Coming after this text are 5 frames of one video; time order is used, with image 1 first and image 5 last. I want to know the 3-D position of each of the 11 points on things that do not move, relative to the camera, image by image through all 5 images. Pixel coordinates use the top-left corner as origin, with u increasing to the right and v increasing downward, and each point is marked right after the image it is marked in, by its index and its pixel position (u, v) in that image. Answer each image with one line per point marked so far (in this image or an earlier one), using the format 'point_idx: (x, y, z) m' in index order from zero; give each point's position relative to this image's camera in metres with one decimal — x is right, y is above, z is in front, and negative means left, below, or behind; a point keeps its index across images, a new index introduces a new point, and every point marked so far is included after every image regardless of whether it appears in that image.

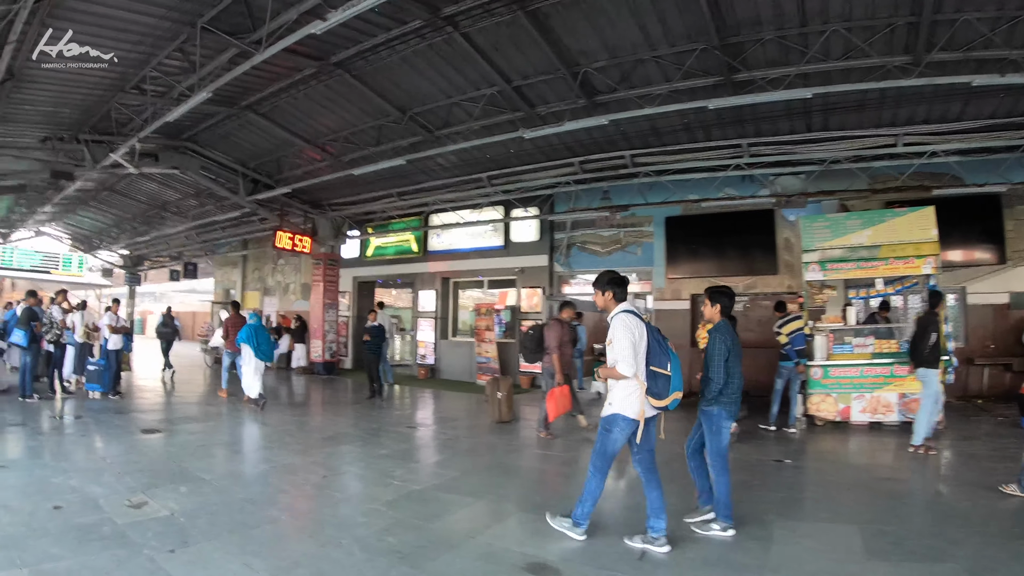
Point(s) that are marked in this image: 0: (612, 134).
0: (+1.8, +2.5, +9.9) m
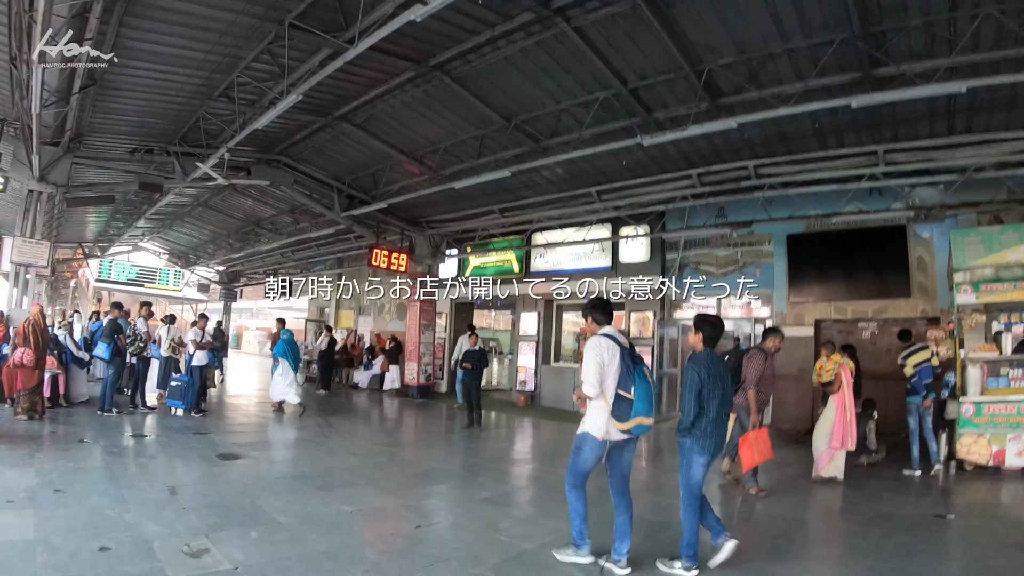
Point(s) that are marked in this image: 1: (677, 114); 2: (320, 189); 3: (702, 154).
0: (+3.3, +2.2, +8.8) m
1: (+2.1, +2.3, +7.7) m
2: (-3.6, +1.9, +10.8) m
3: (+3.0, +2.1, +9.2) m
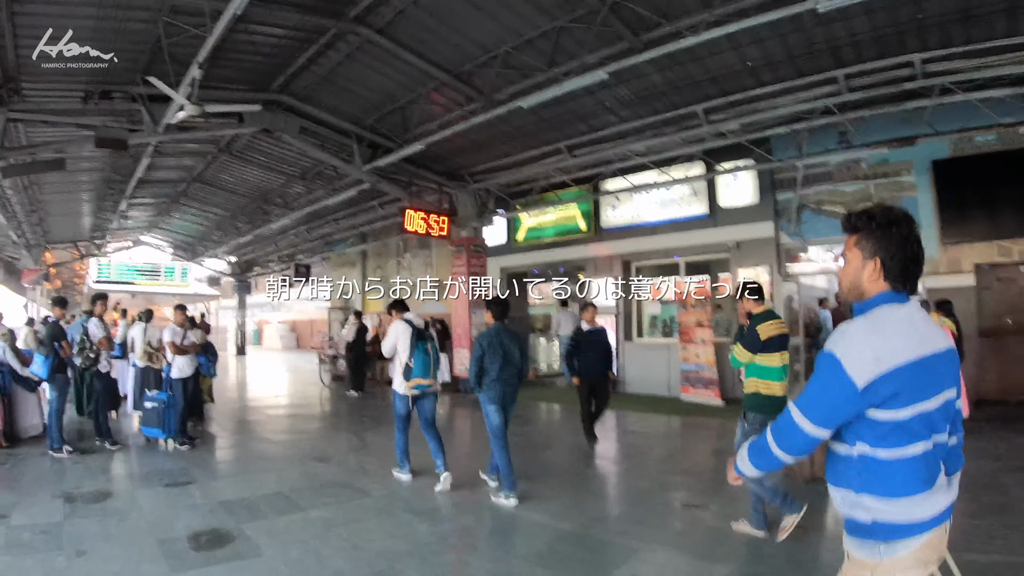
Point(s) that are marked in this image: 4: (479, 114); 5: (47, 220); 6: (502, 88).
0: (+4.1, +2.9, +6.2) m
1: (+2.9, +2.9, +5.1) m
2: (-2.6, +2.2, +8.5) m
3: (+3.9, +2.8, +6.6) m
4: (-0.5, +2.2, +7.5) m
5: (-11.3, +1.7, +14.3) m
6: (-0.2, +2.4, +7.2) m
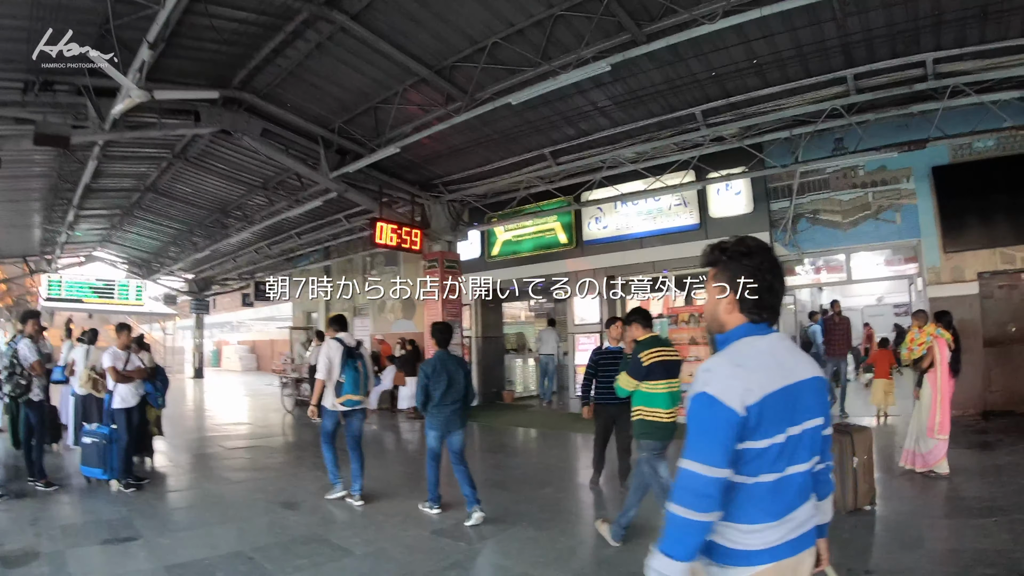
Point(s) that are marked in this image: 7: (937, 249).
0: (+4.1, +2.7, +5.9) m
1: (+2.9, +2.8, +4.8) m
2: (-2.8, +2.0, +7.9) m
3: (+3.8, +2.7, +6.3) m
4: (-0.6, +2.0, +6.9) m
5: (-11.8, +1.2, +13.1) m
6: (-0.3, +2.3, +6.7) m
7: (+6.0, +0.5, +8.2) m
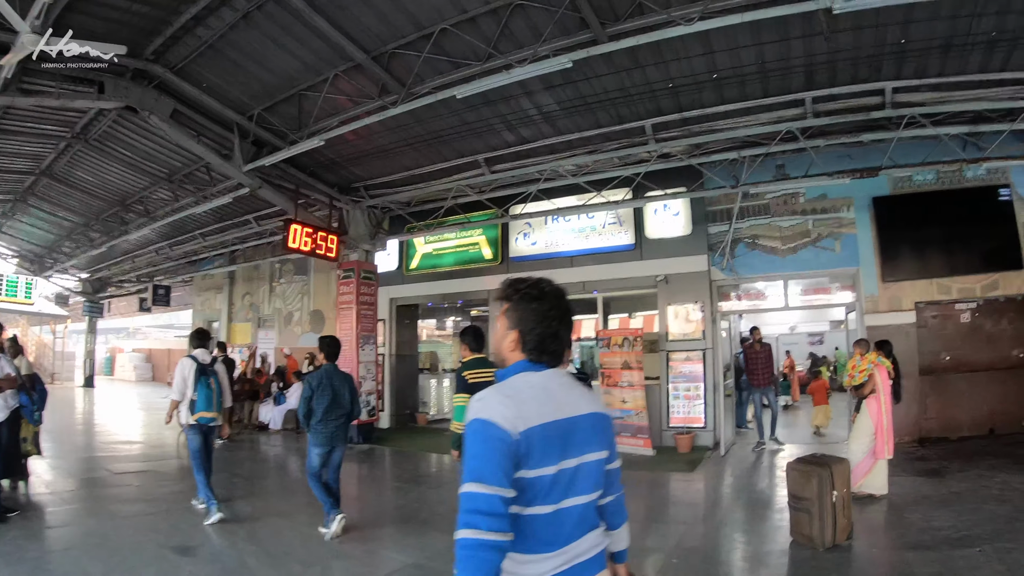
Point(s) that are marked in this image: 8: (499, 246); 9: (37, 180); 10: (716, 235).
0: (+3.7, +2.5, +5.9) m
1: (+2.7, +2.6, +4.7) m
2: (-3.3, +1.9, +7.1) m
3: (+3.4, +2.4, +6.3) m
4: (-1.0, +2.0, +6.4) m
5: (-12.8, +1.4, +11.2) m
6: (-0.7, +2.2, +6.2) m
7: (+5.3, +0.2, +8.3) m
8: (+0.1, +0.8, +10.4) m
9: (-7.7, +1.8, +9.8) m
10: (+3.3, +0.9, +9.1) m
